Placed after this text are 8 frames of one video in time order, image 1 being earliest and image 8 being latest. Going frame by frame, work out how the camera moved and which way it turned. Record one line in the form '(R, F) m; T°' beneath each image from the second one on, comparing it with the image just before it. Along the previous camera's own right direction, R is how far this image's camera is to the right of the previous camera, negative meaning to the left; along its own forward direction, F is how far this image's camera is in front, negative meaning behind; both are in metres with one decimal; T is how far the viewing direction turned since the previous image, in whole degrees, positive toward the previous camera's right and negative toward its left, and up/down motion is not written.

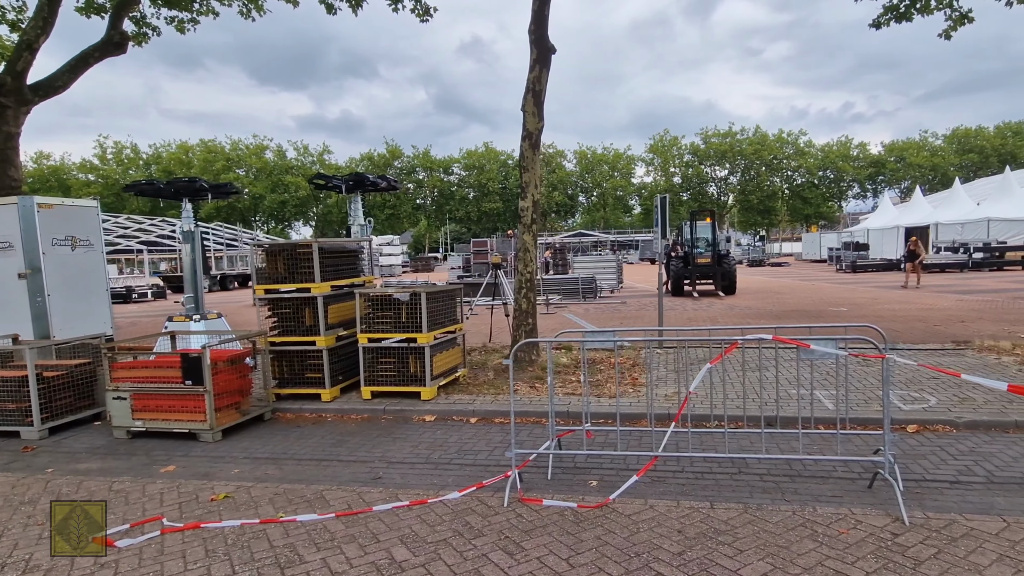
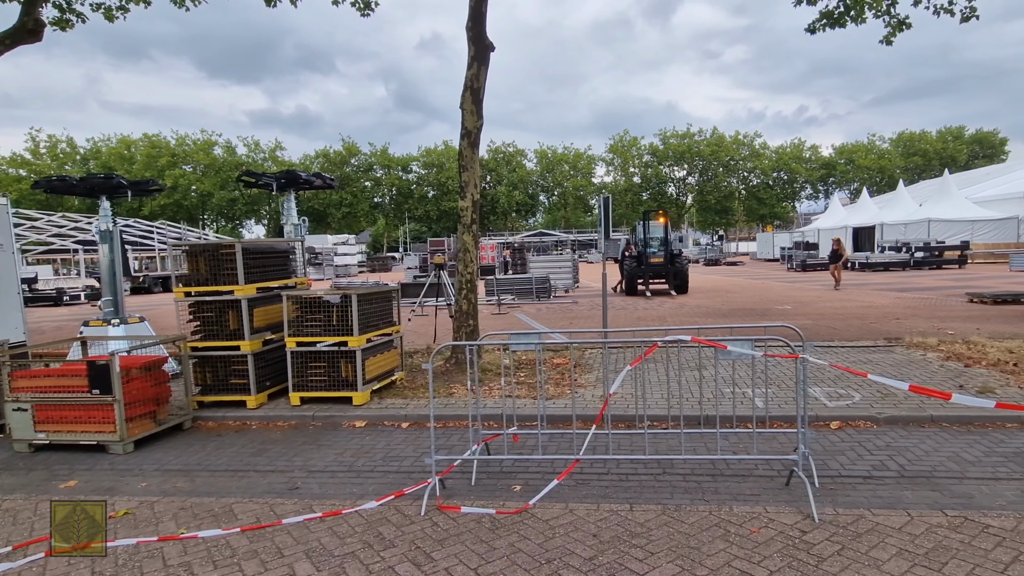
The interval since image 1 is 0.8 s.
(+0.4, +0.1) m; +3°
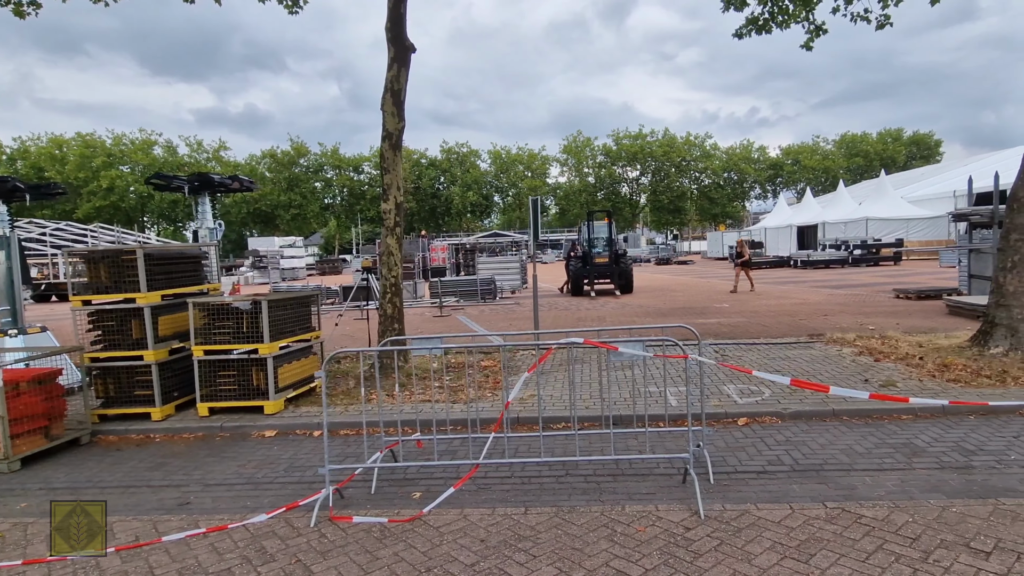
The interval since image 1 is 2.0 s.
(+0.5, 0.0) m; +3°
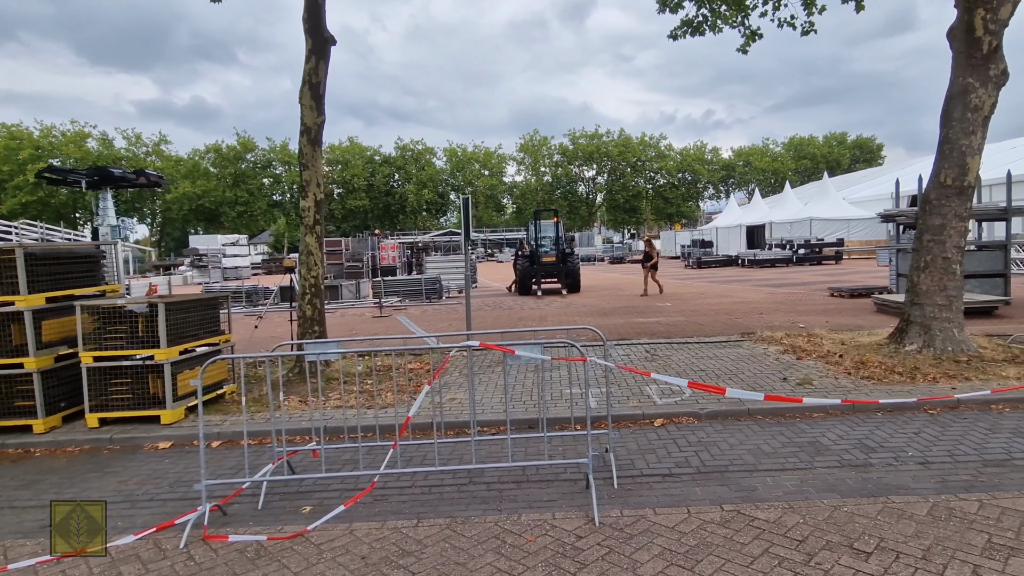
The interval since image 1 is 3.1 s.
(+0.5, +0.1) m; +4°
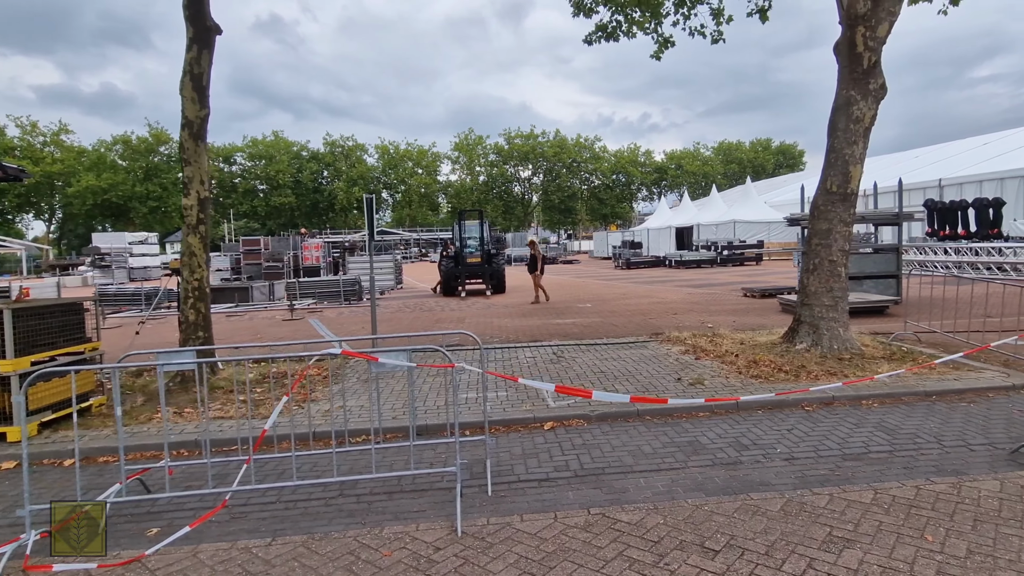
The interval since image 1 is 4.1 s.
(+0.6, +0.1) m; +6°
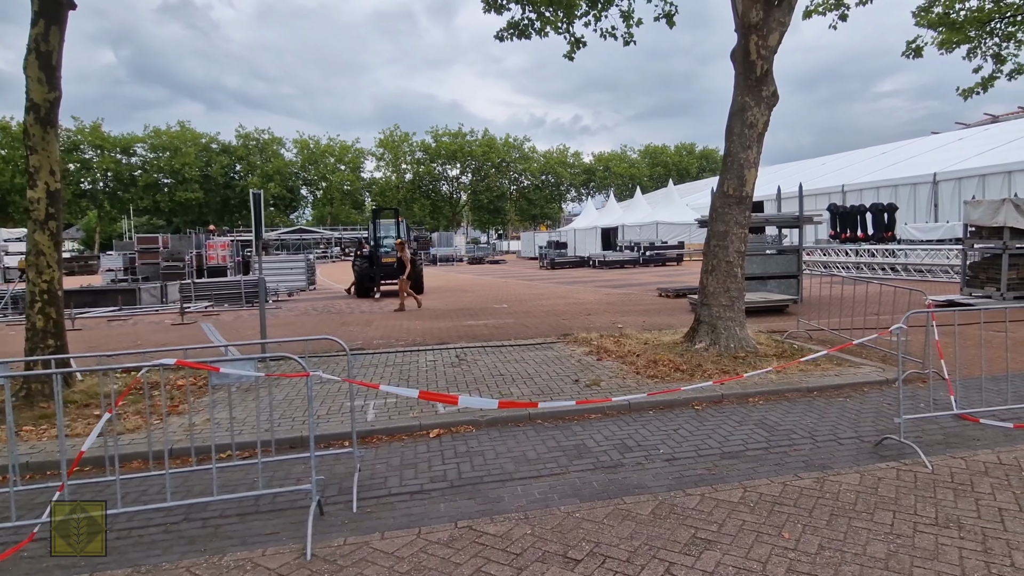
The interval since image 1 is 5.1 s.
(+0.5, +0.2) m; +6°
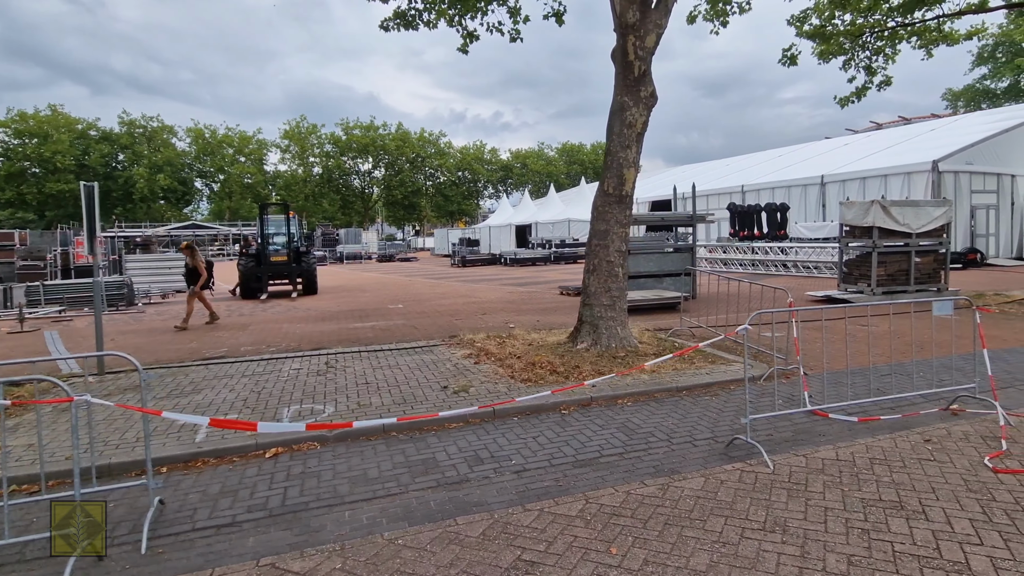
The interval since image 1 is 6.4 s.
(+0.8, +0.3) m; +7°
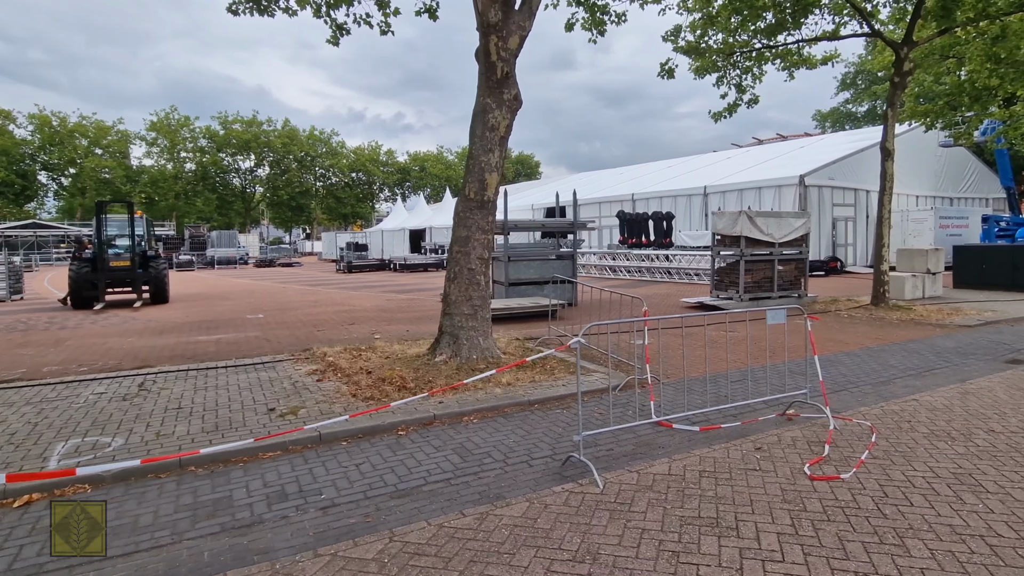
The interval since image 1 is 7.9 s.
(+0.8, +0.3) m; +9°
